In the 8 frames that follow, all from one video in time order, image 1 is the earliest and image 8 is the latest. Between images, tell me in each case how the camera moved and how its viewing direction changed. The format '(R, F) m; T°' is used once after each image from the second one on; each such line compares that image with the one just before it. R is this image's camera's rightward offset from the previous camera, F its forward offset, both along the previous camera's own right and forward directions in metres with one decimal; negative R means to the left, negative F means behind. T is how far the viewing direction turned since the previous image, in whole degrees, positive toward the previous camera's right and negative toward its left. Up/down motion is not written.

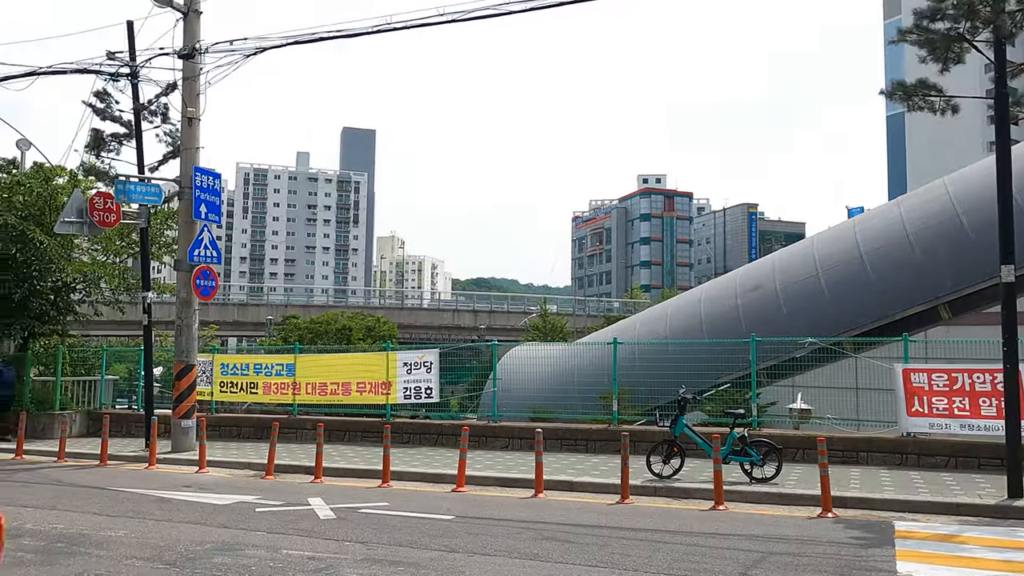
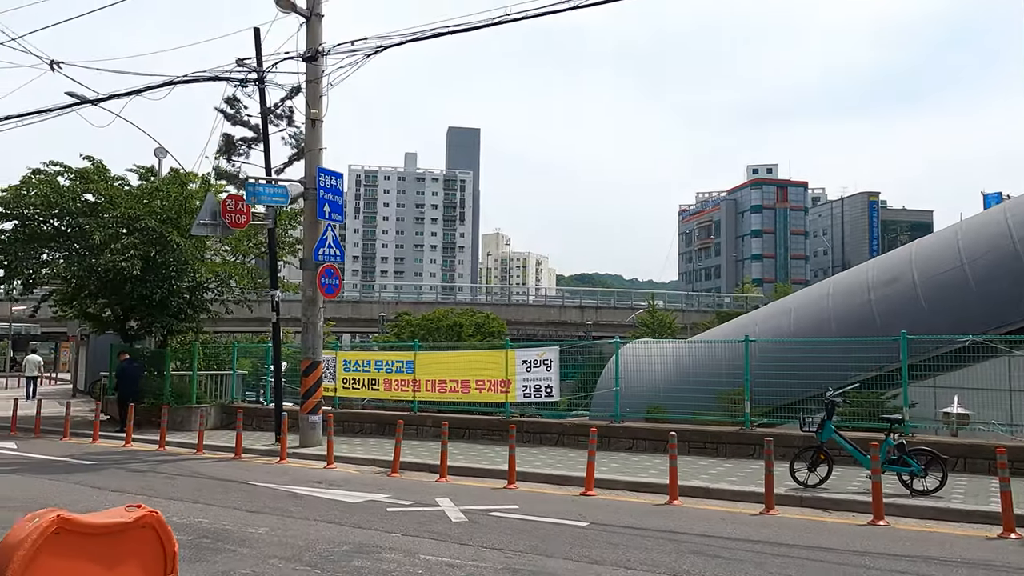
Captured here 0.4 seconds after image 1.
(-0.3, +0.4) m; -8°
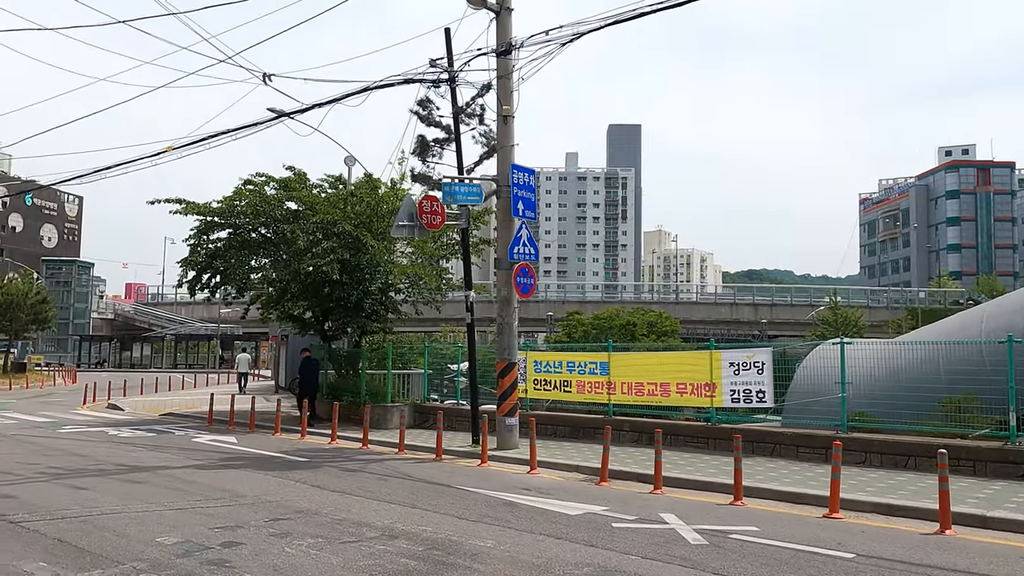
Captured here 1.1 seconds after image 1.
(-0.8, +0.7) m; -12°
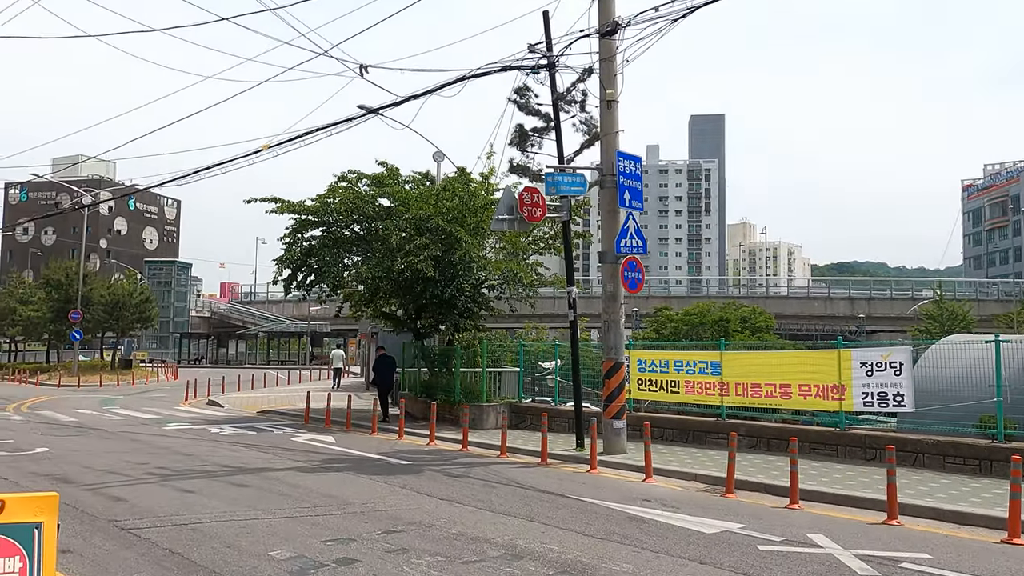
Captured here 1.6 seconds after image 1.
(-0.5, +0.7) m; -6°
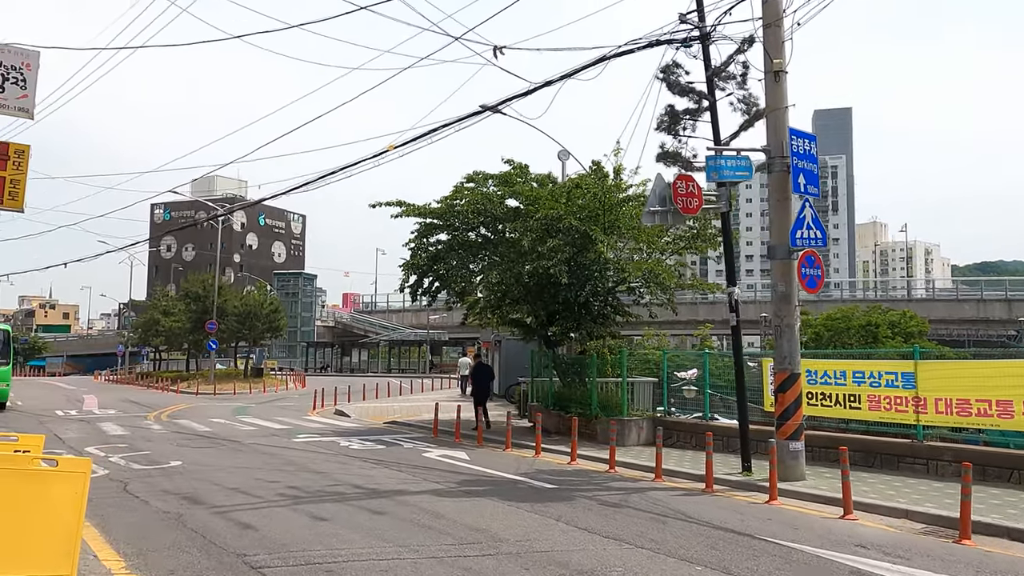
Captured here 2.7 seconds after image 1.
(-0.7, +1.4) m; -8°
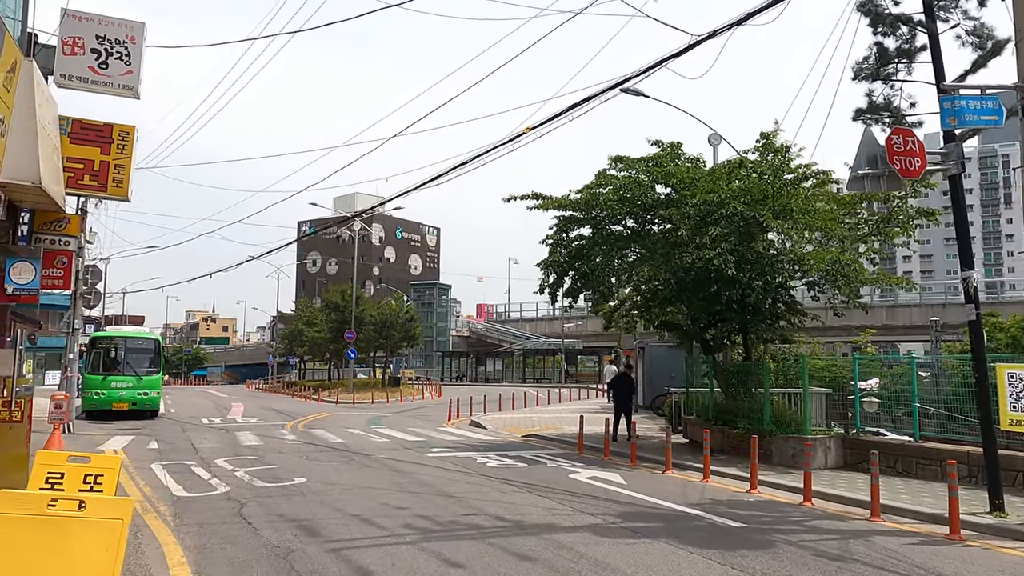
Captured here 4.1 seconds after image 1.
(-0.5, +2.0) m; -10°
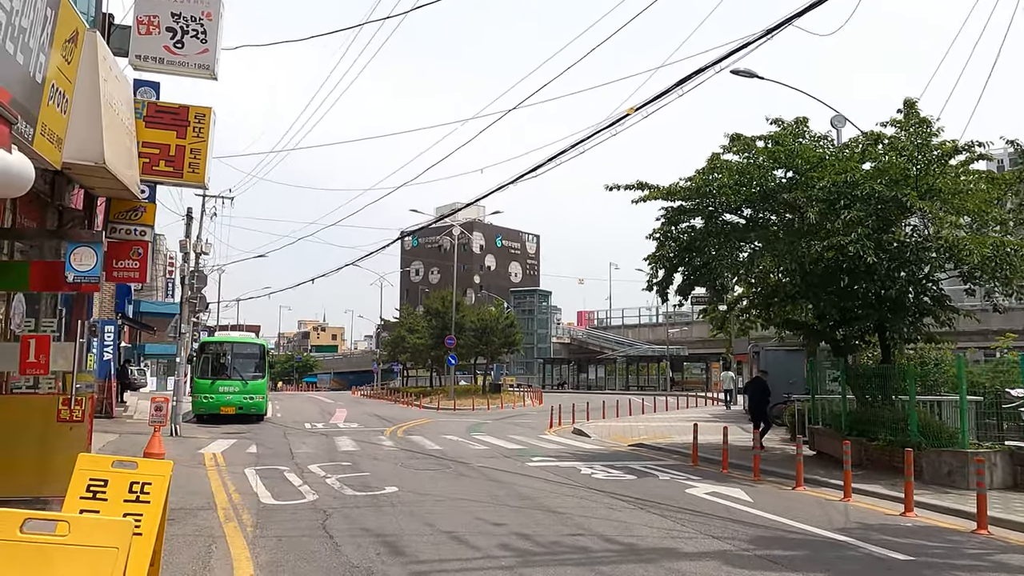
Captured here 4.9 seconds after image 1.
(-0.1, +1.2) m; -8°
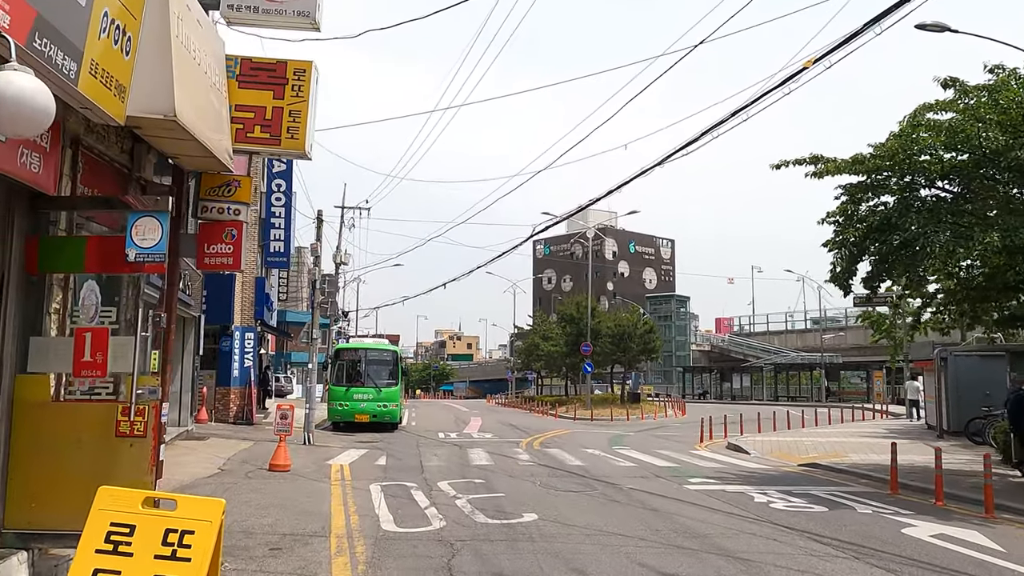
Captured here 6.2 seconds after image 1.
(-0.3, +1.9) m; -10°
